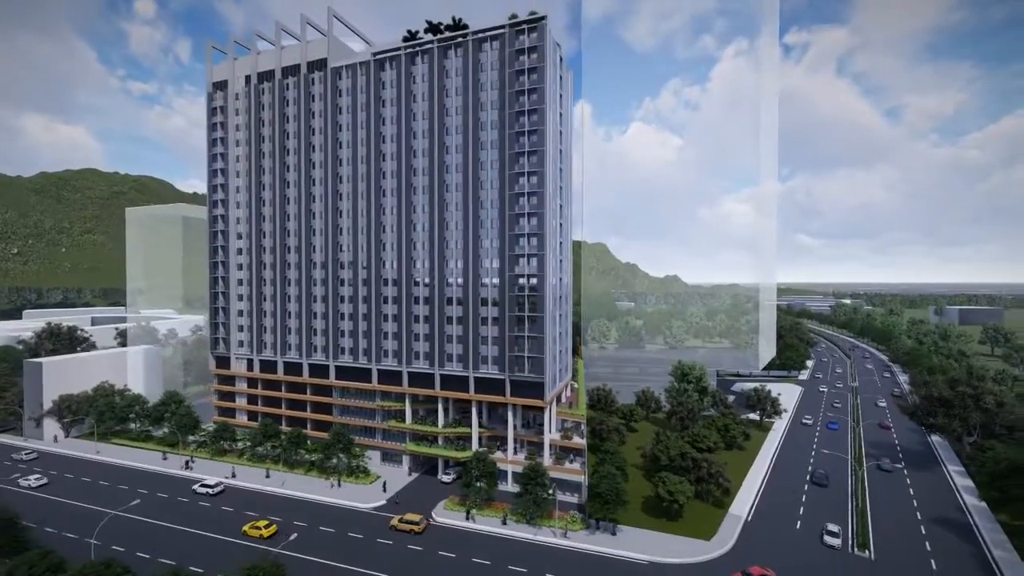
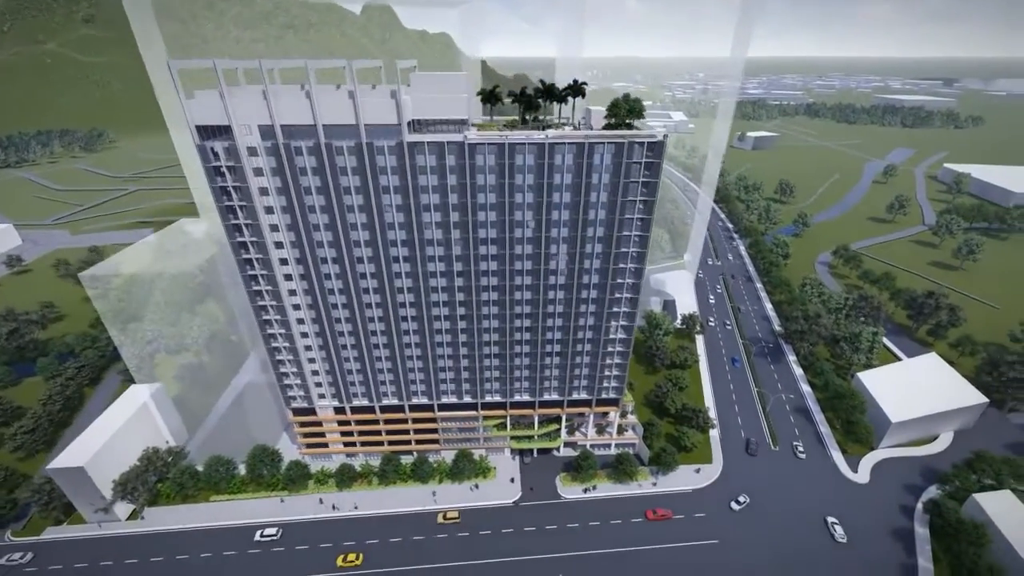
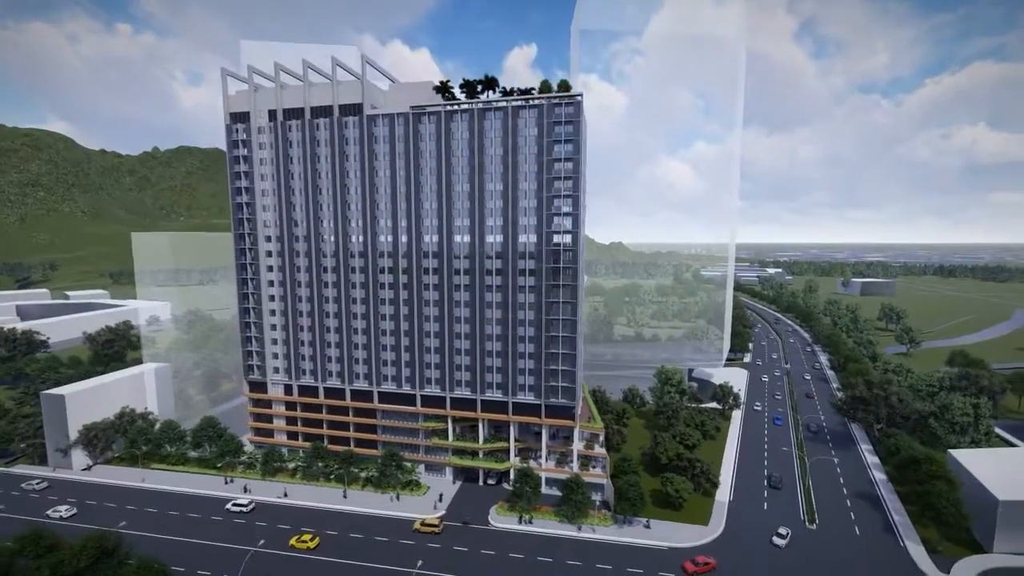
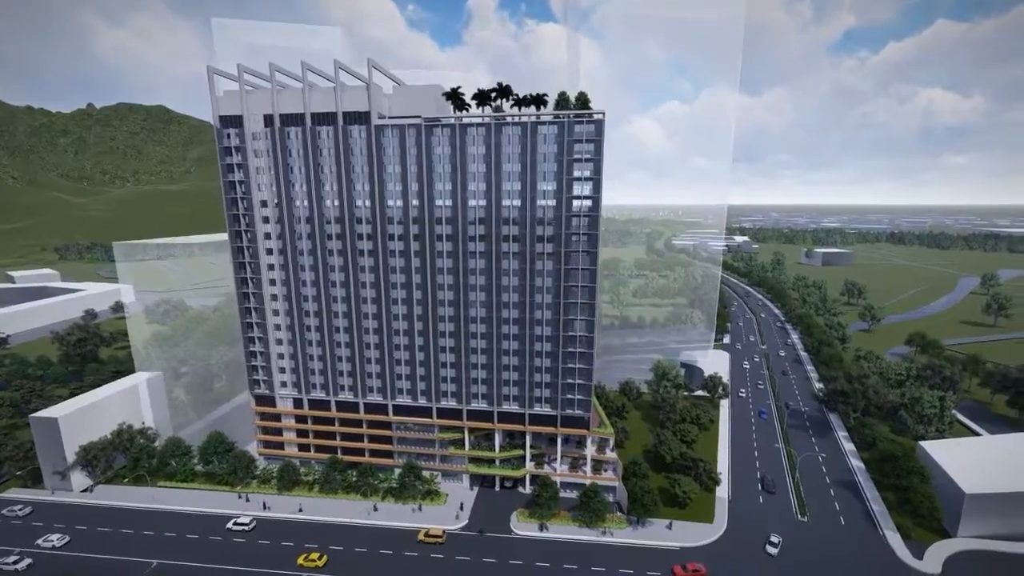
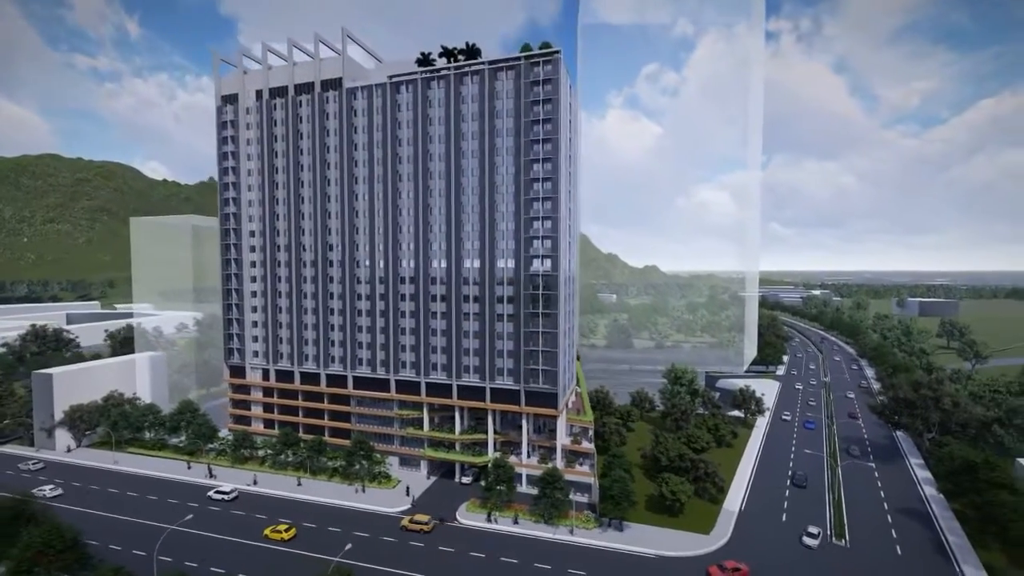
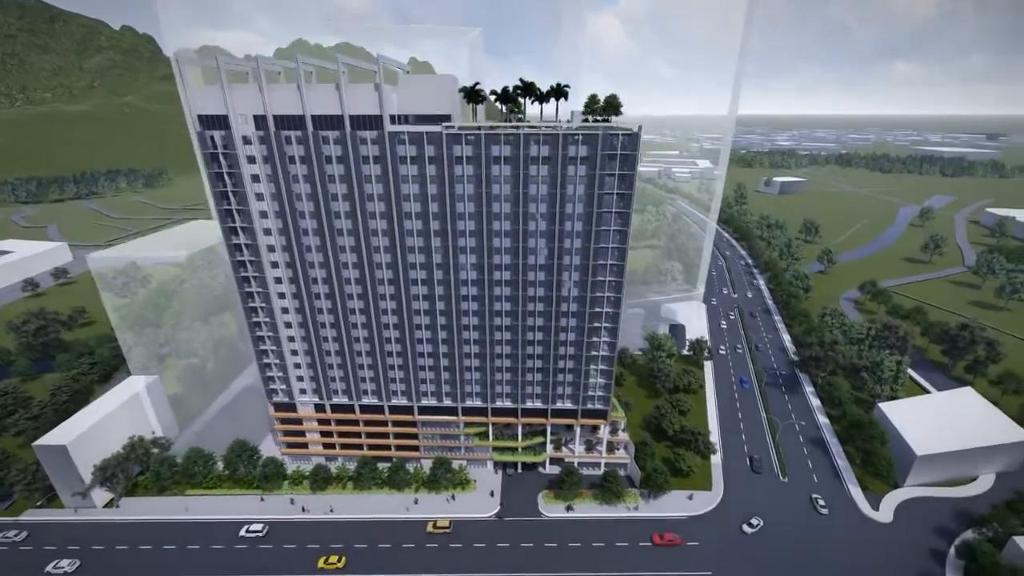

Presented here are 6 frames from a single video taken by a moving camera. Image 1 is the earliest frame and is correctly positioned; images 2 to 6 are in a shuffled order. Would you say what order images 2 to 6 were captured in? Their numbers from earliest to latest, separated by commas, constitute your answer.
5, 3, 4, 6, 2
